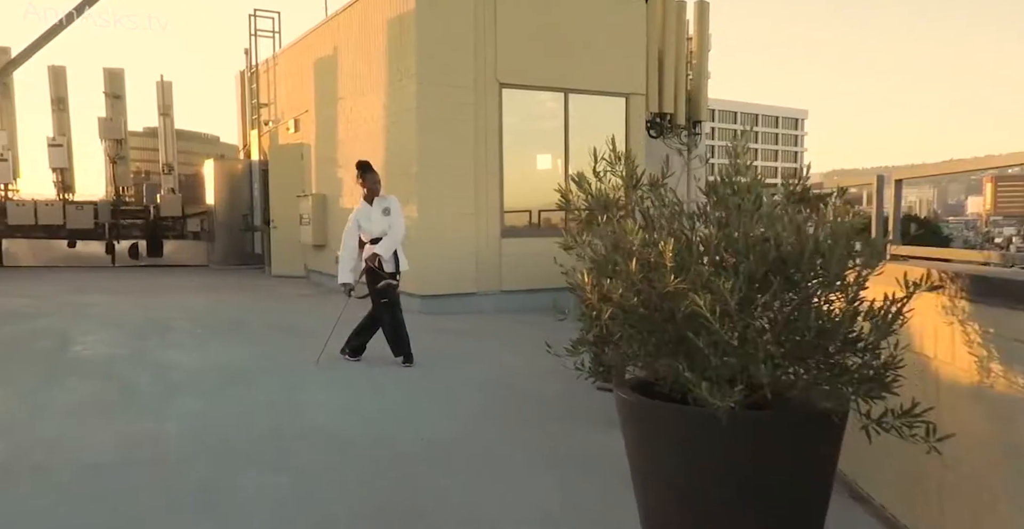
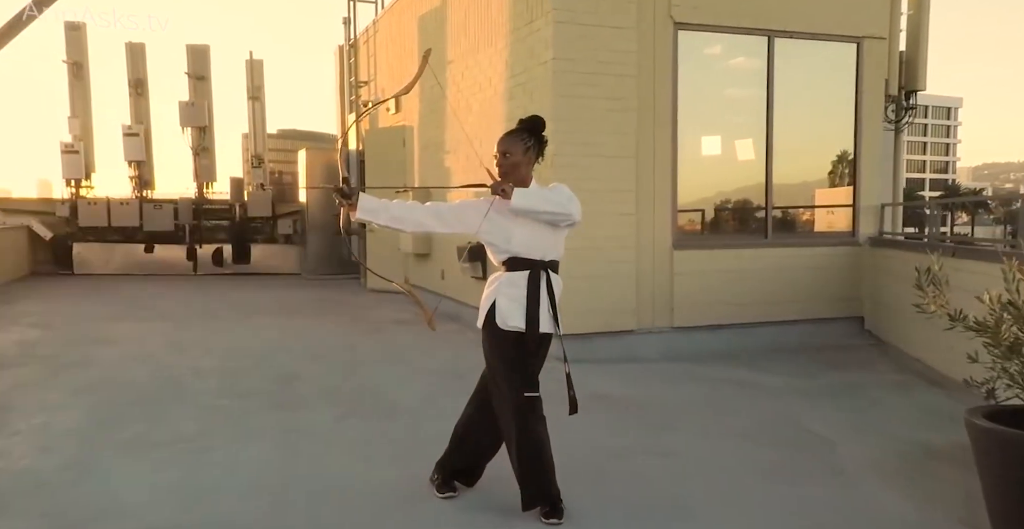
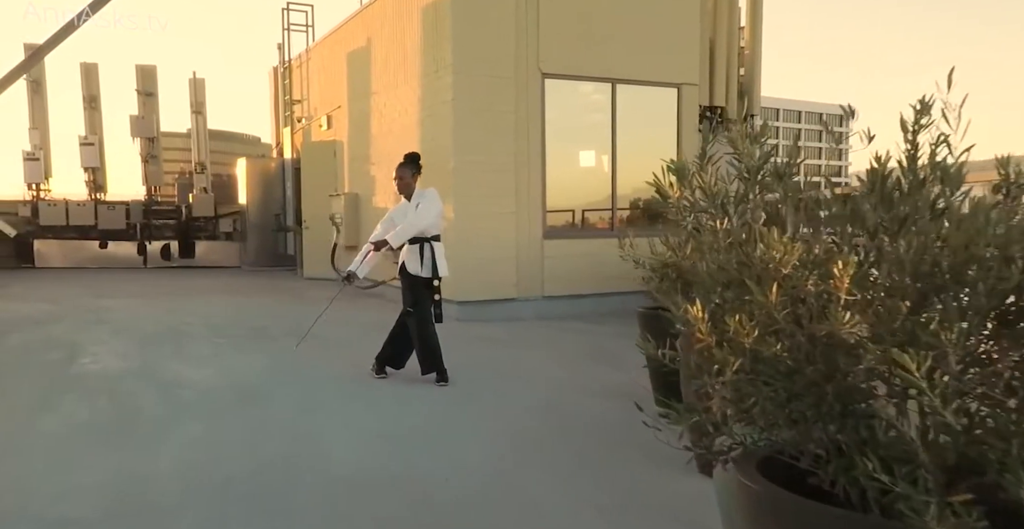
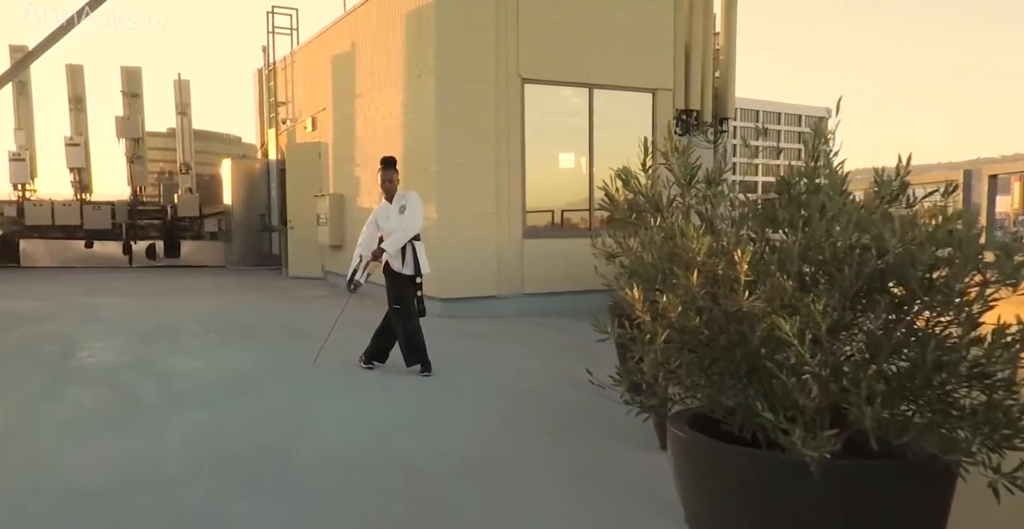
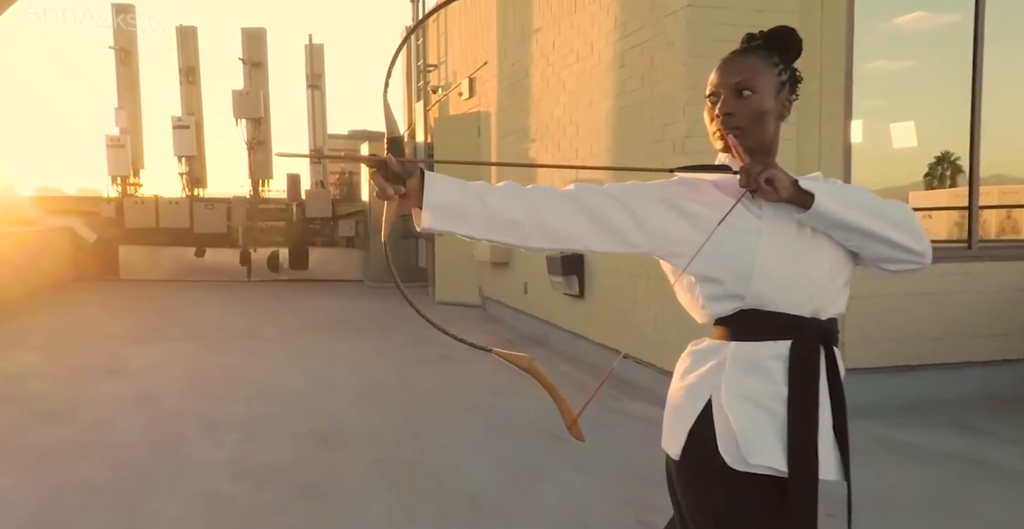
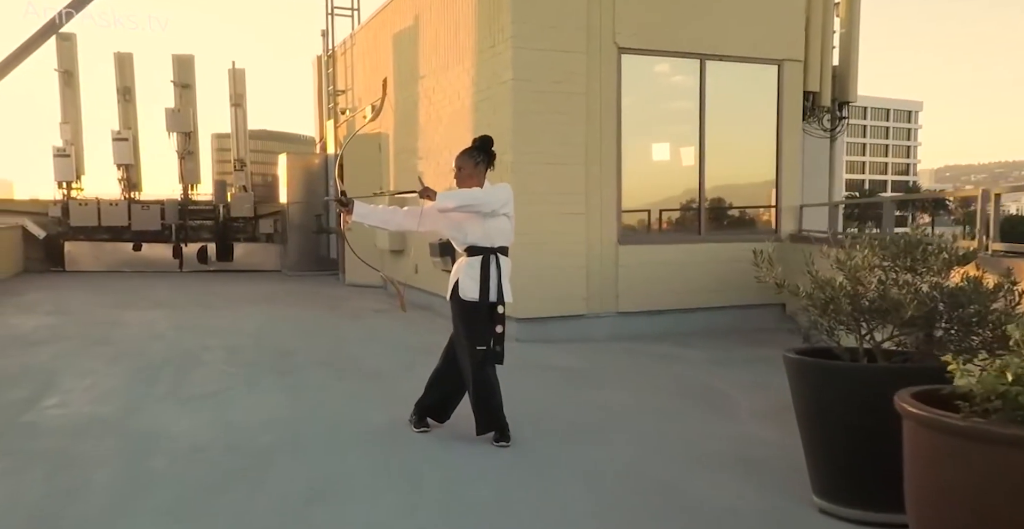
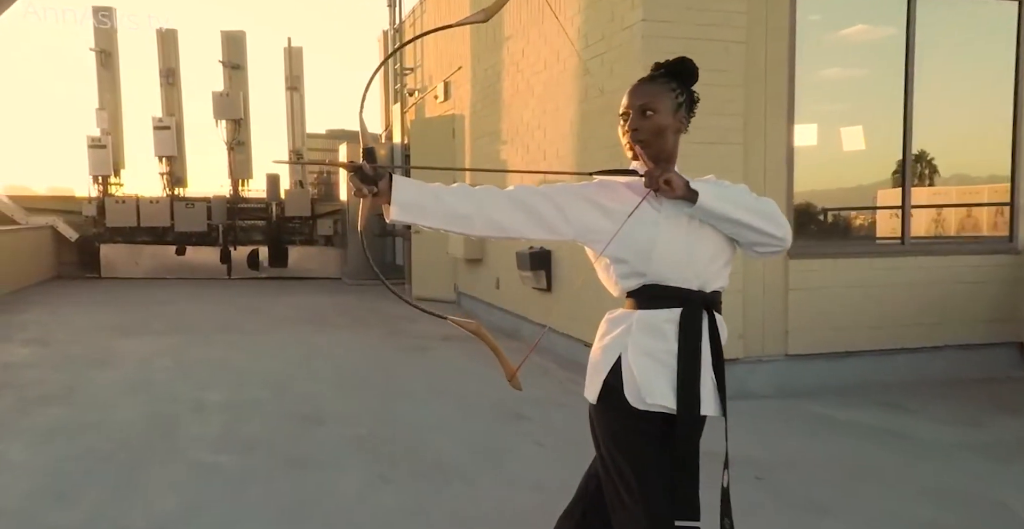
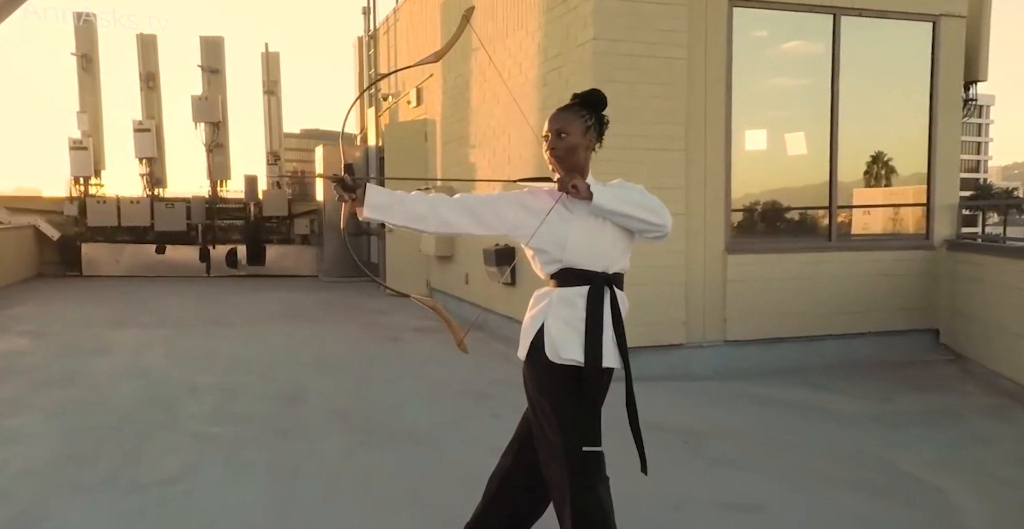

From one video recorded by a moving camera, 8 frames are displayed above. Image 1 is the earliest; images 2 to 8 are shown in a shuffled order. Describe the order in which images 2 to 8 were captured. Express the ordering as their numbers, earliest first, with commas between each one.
4, 3, 6, 2, 8, 7, 5
